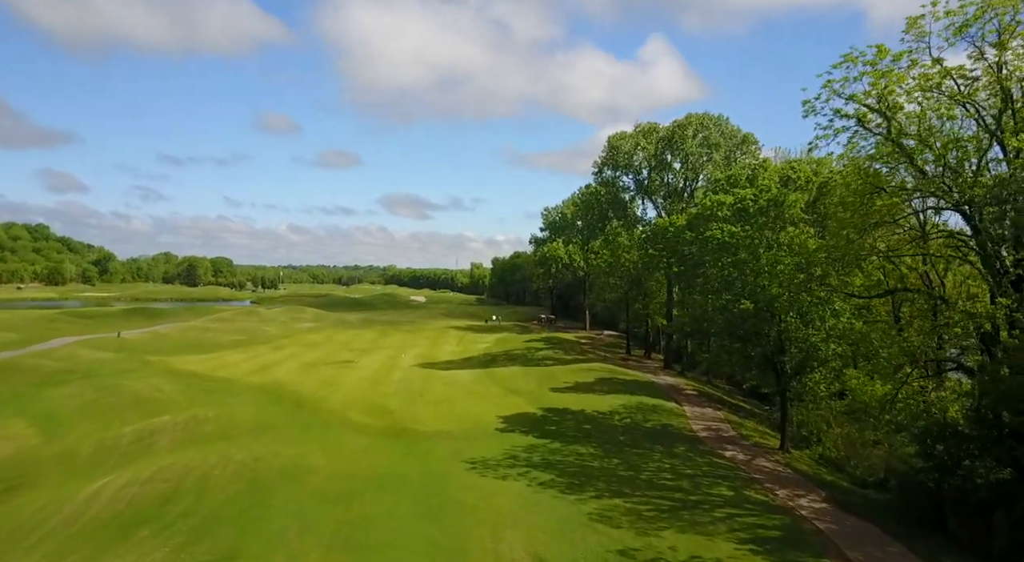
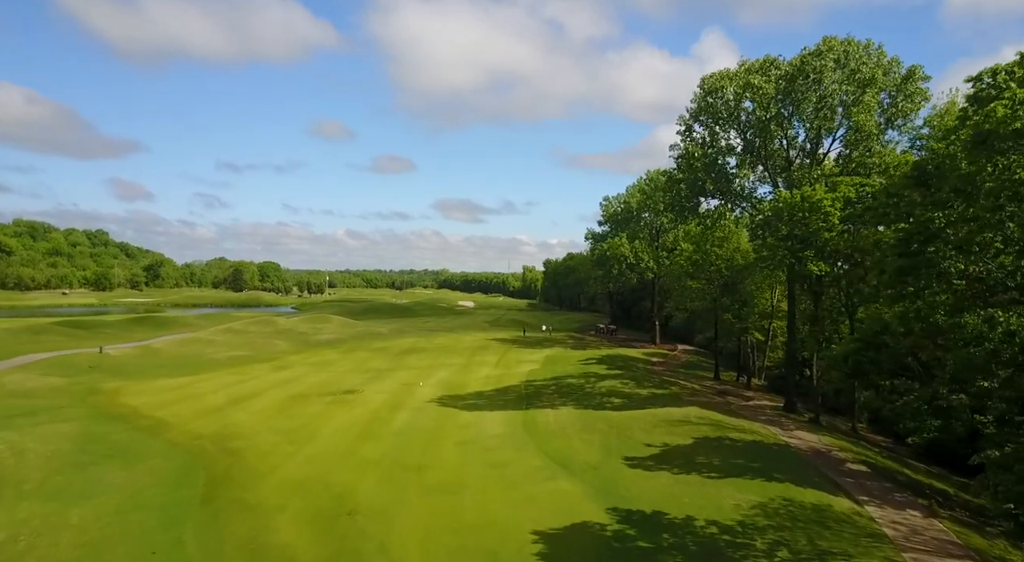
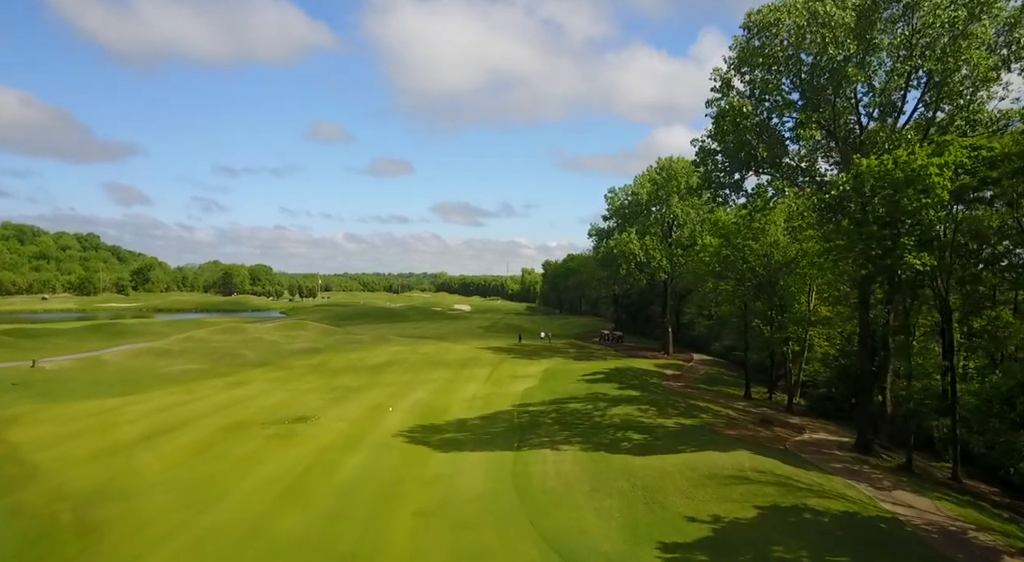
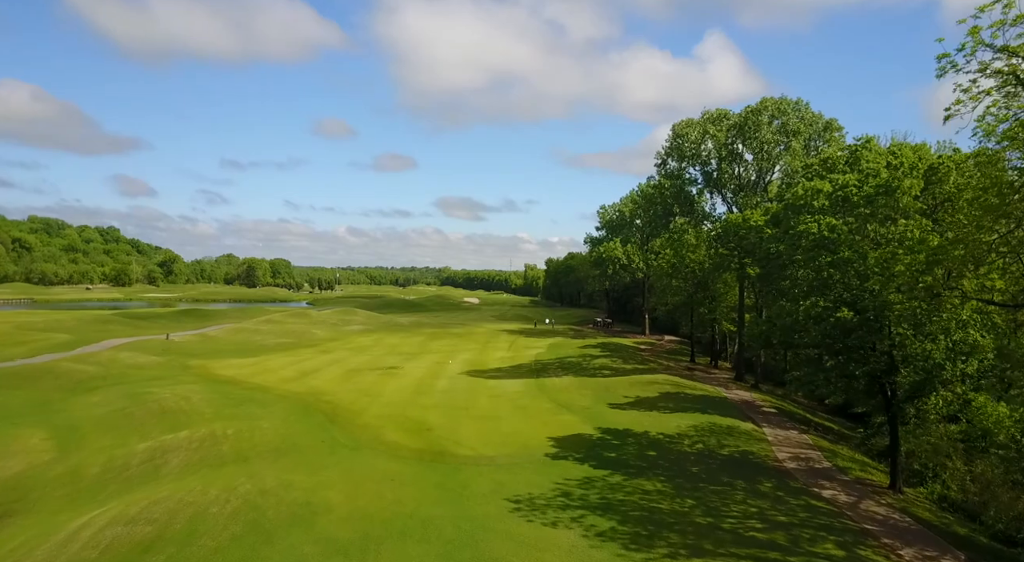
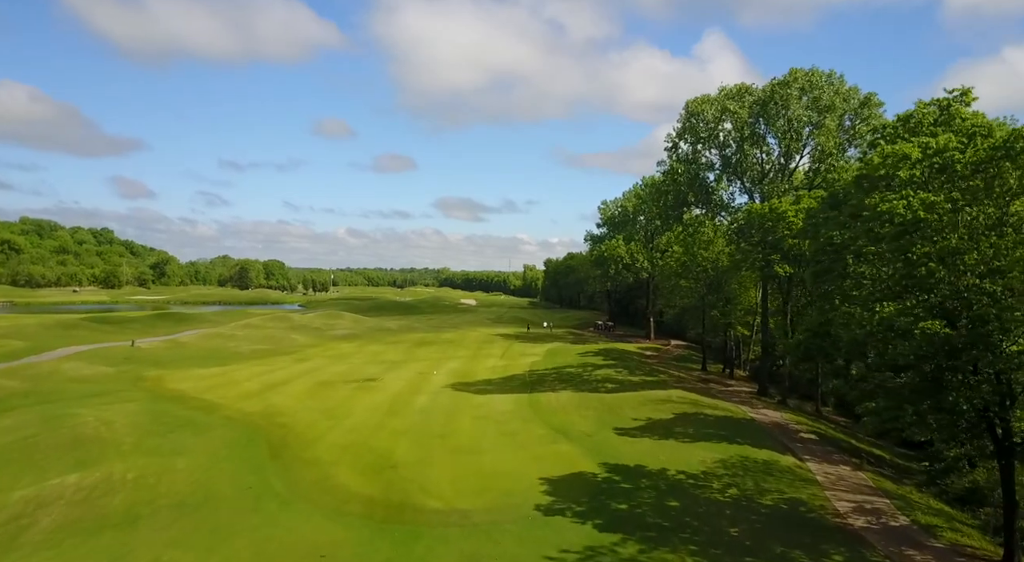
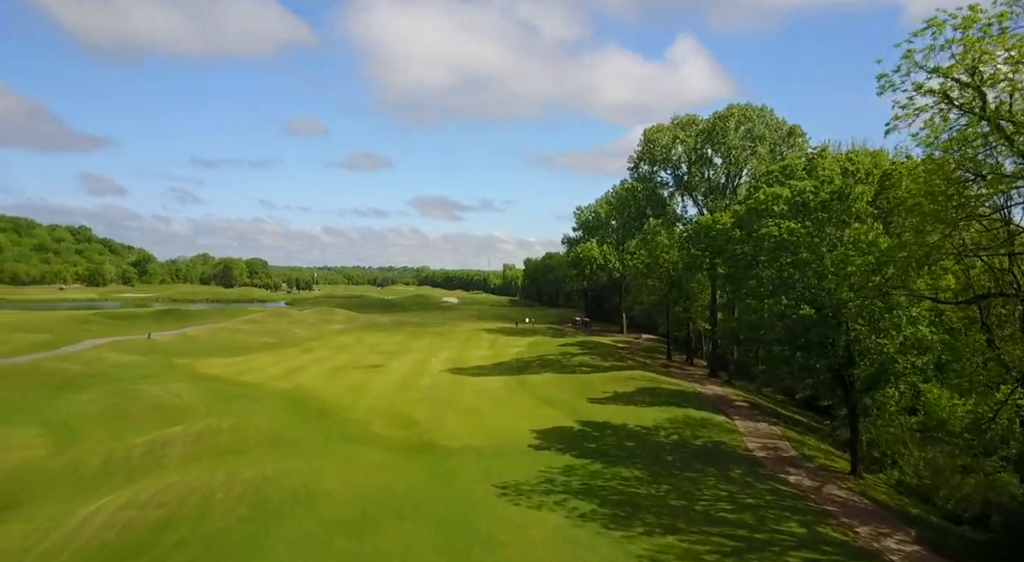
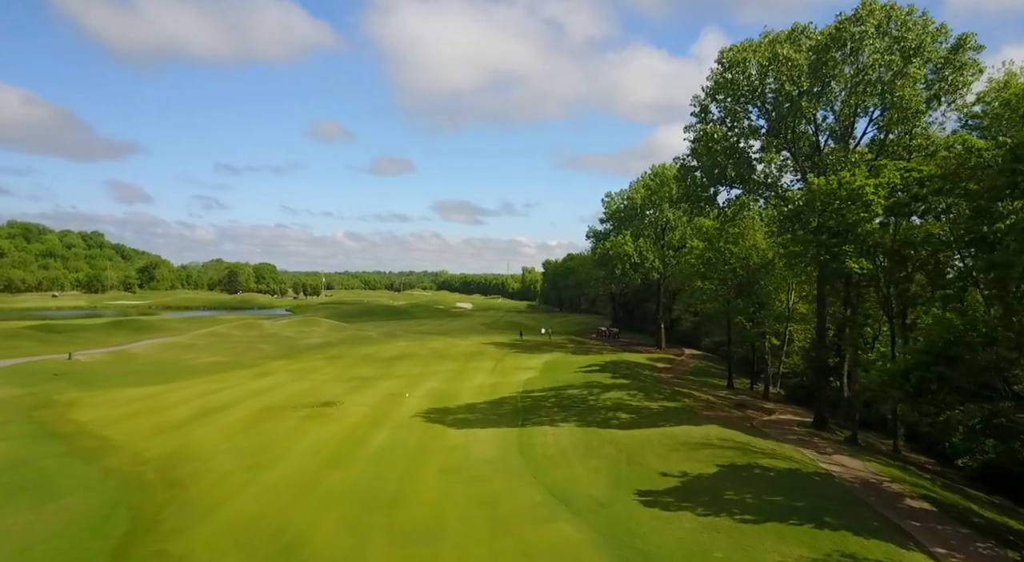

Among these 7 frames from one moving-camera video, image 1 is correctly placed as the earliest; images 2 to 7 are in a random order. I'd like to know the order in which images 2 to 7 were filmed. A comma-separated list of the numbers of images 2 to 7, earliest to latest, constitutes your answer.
6, 4, 5, 2, 7, 3
